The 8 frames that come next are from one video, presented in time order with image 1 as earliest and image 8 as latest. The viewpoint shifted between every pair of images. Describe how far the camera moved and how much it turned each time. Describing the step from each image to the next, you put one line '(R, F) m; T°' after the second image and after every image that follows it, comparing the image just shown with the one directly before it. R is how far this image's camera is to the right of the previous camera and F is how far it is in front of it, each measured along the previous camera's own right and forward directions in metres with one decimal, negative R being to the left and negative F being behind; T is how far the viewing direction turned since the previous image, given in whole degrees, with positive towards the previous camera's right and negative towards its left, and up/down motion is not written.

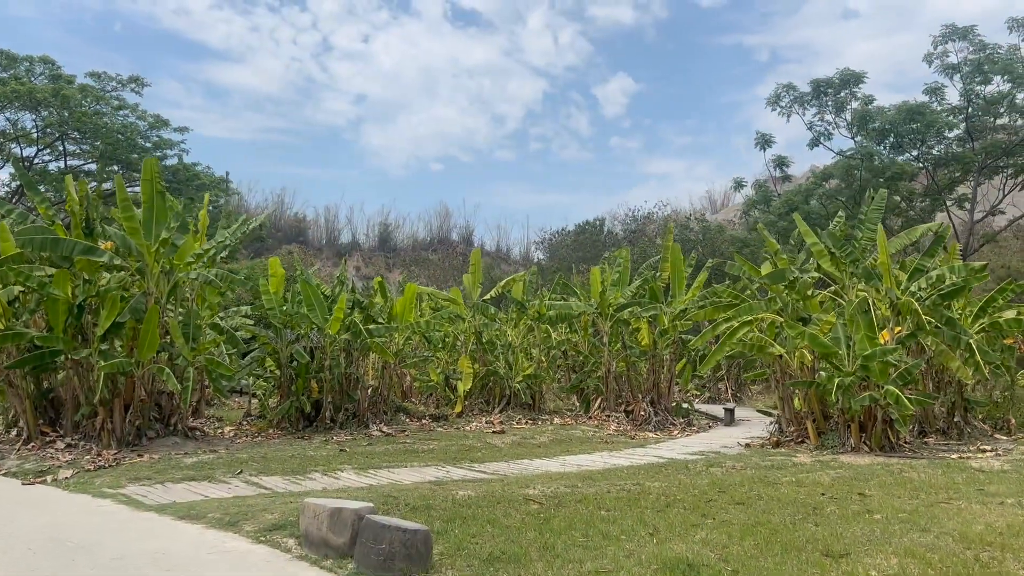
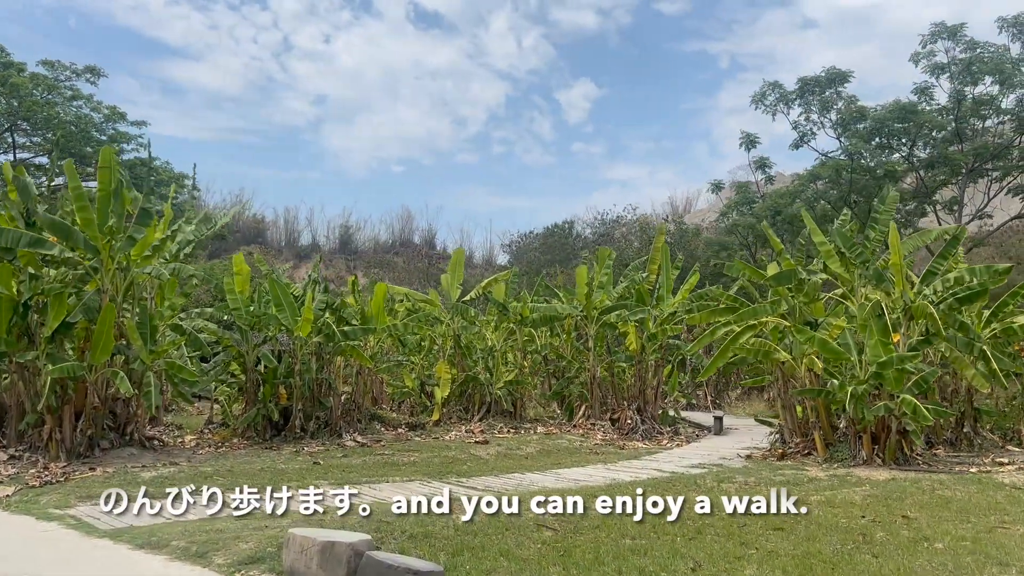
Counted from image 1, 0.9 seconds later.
(-0.2, +0.6) m; +2°
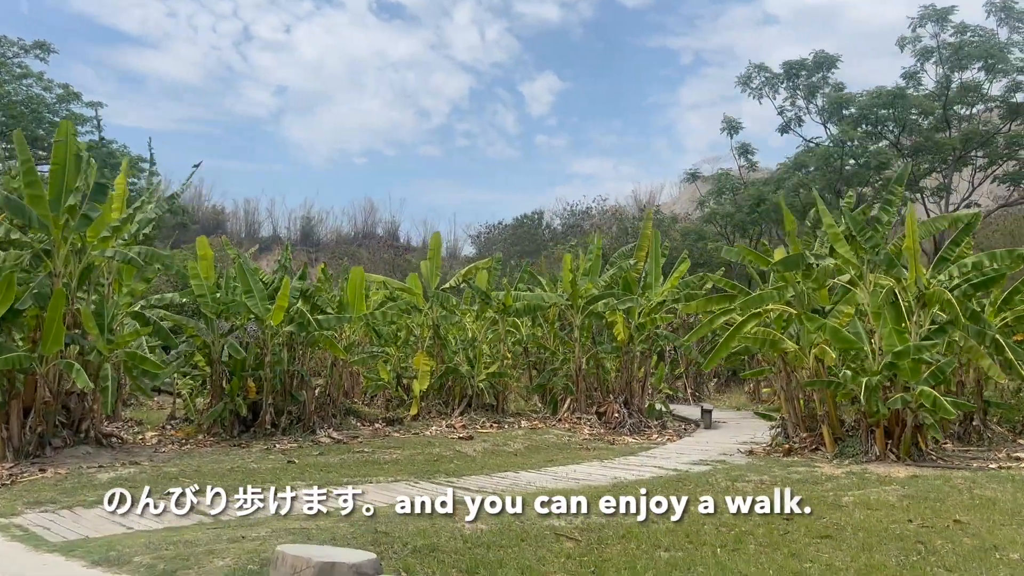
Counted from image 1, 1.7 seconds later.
(-0.2, +0.5) m; +2°
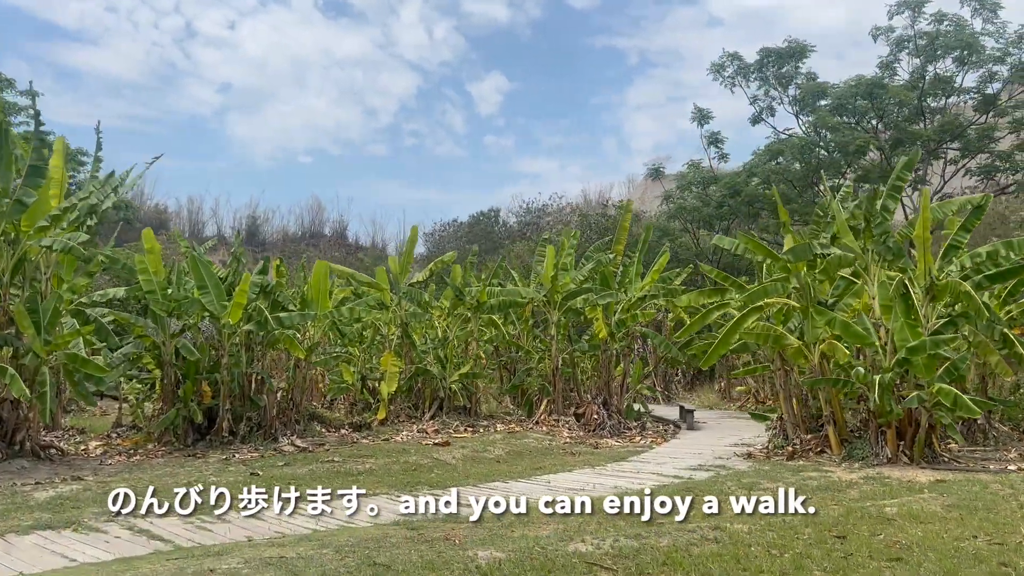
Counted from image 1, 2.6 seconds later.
(-0.3, +0.6) m; +3°
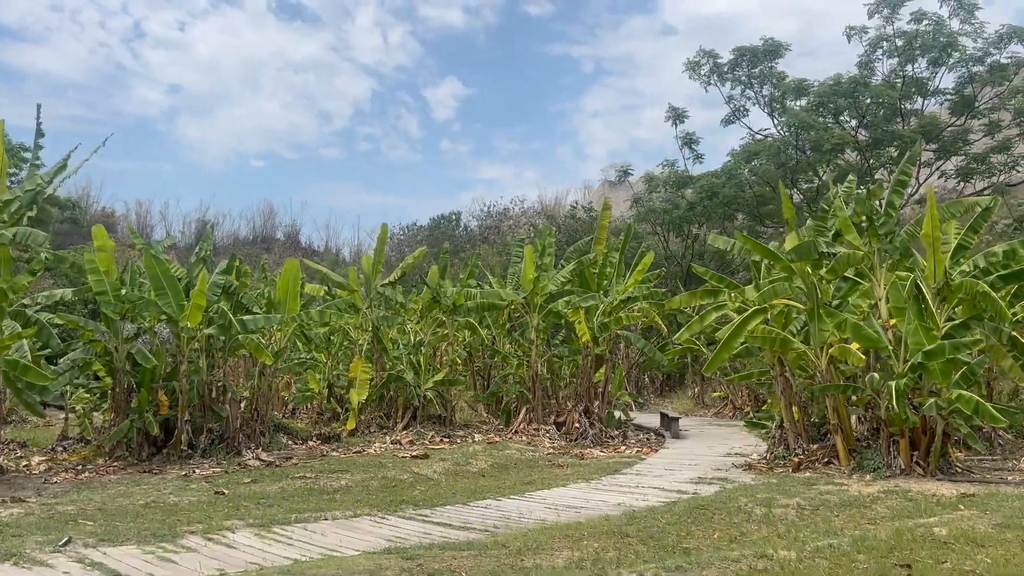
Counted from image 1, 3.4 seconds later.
(-0.2, +0.5) m; +3°
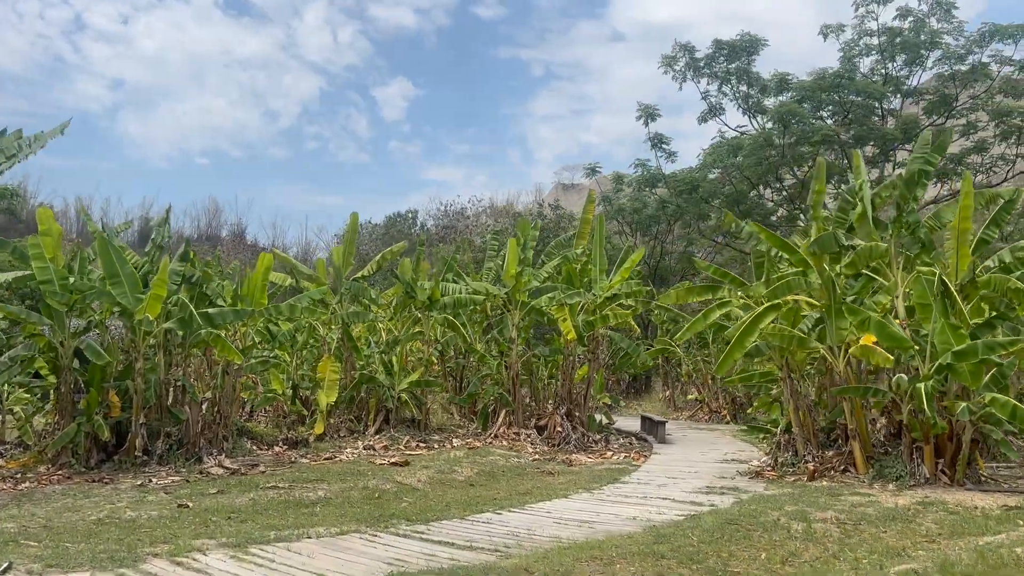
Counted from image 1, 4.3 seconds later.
(-0.3, +0.6) m; +3°
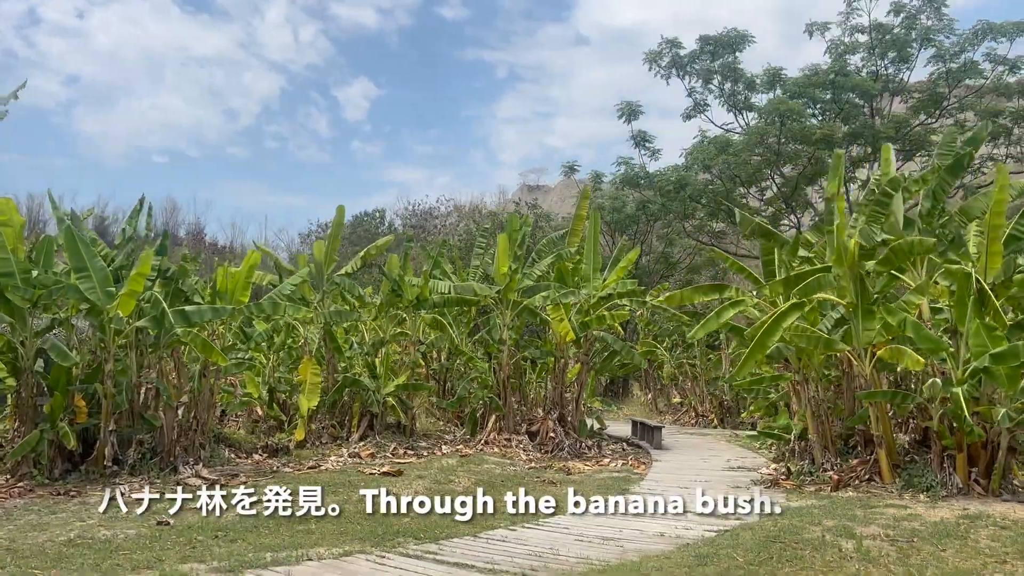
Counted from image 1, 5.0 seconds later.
(-0.3, +0.4) m; +2°
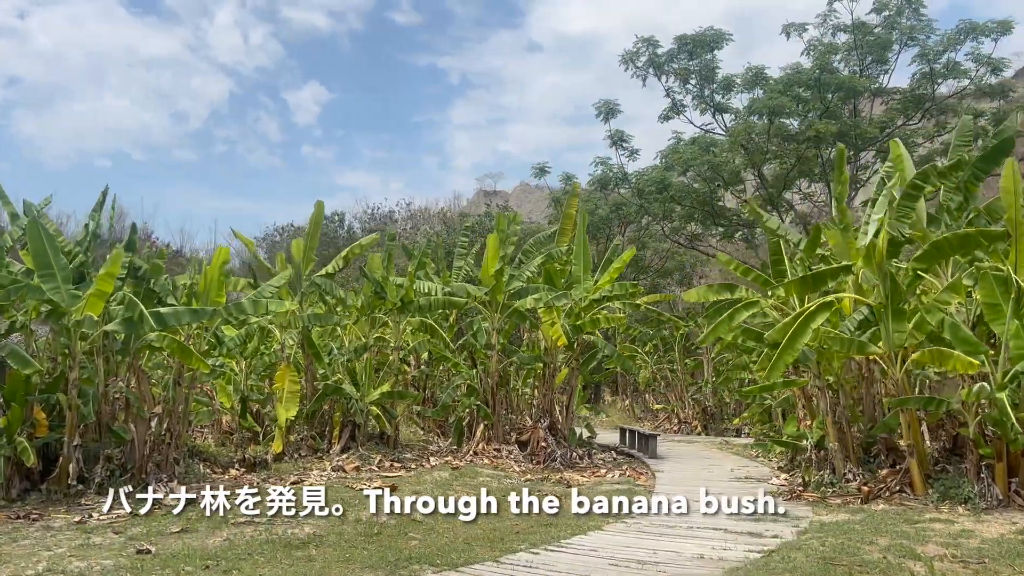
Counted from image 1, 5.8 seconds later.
(-0.3, +0.5) m; +3°
